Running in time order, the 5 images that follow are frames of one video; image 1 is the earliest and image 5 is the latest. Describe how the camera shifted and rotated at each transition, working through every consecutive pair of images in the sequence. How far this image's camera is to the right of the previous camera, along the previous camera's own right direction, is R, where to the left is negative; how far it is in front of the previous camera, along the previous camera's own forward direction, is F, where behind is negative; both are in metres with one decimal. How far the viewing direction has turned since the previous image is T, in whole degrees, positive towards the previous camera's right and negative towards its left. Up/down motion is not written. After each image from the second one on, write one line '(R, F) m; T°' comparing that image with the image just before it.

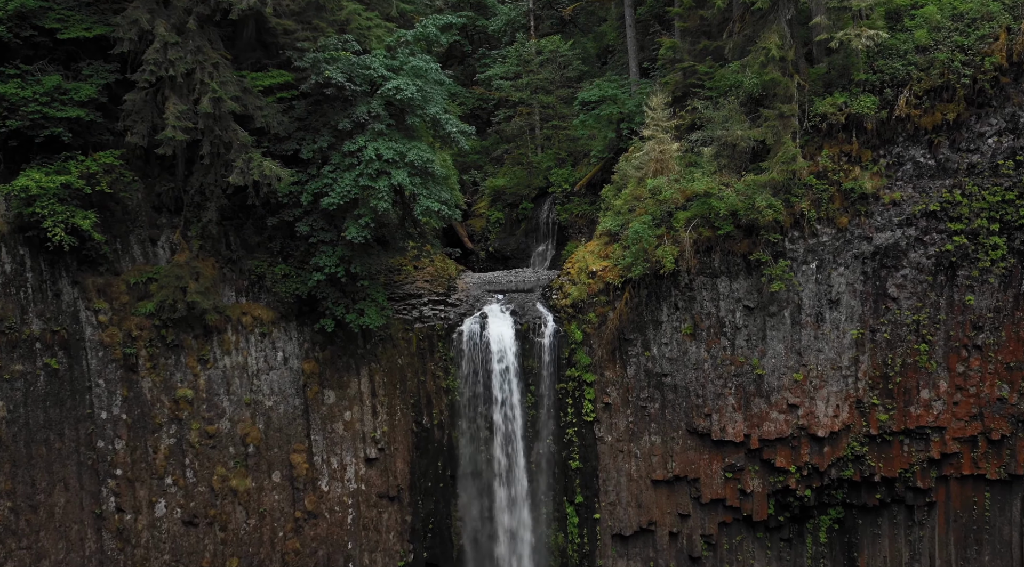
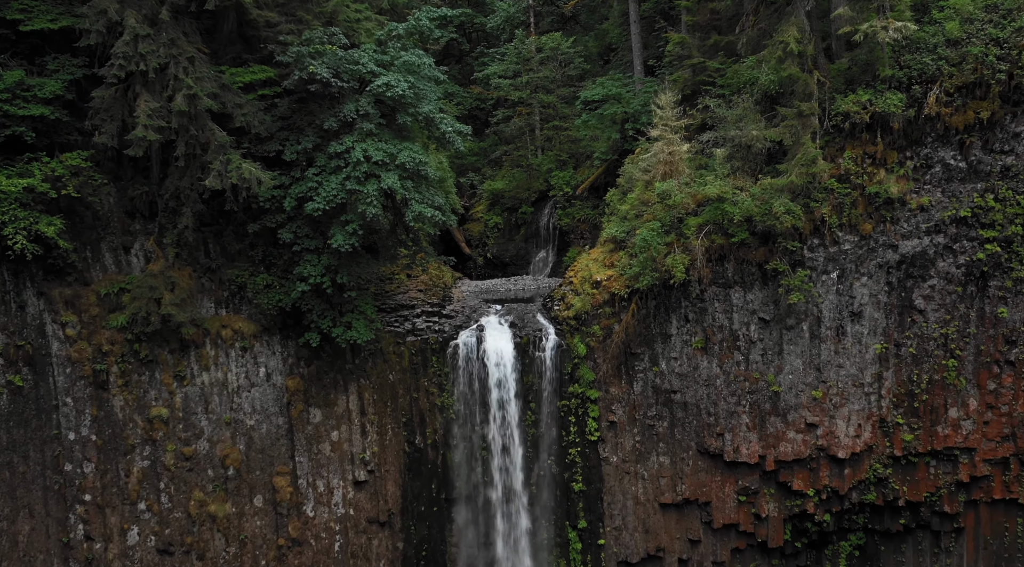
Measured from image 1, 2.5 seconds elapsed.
(0.0, +1.3) m; 0°
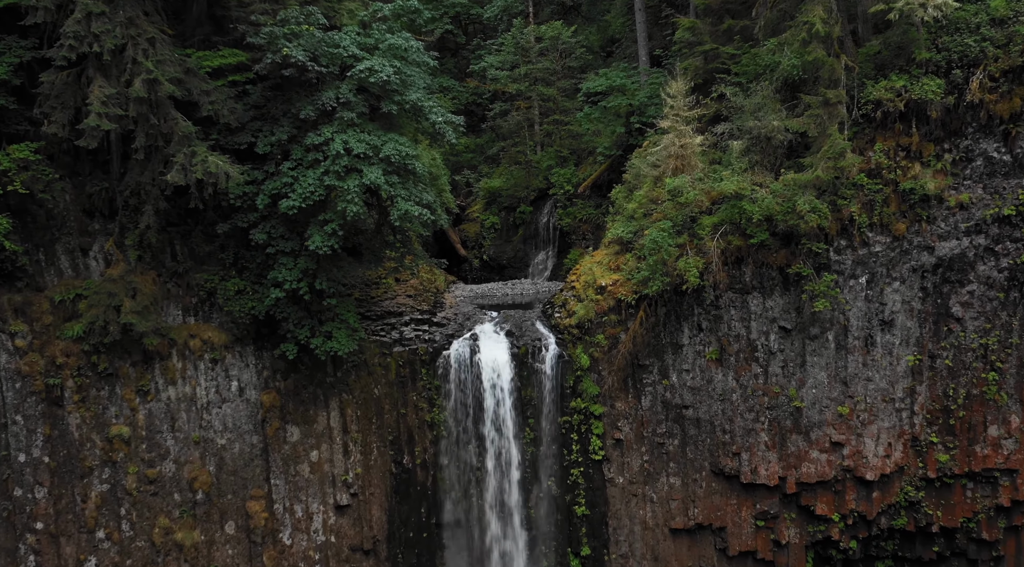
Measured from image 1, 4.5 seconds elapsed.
(+0.1, +1.6) m; 0°
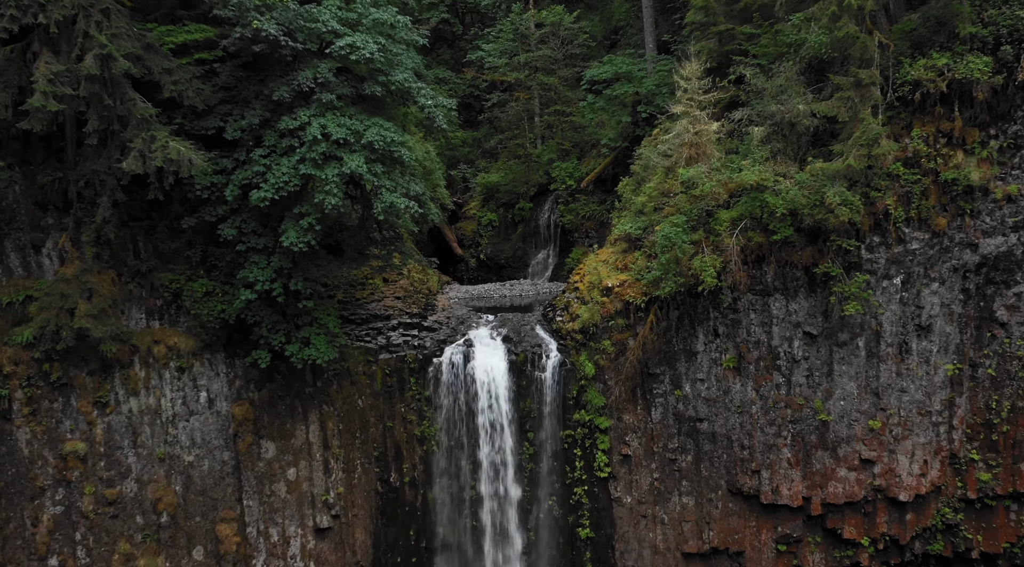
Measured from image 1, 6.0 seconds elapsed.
(+0.1, +1.5) m; 0°
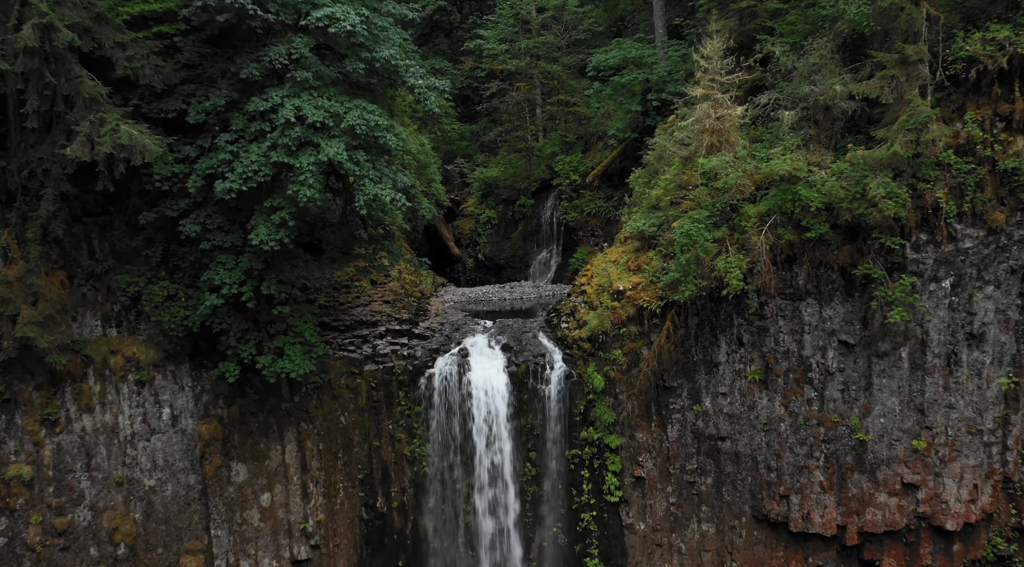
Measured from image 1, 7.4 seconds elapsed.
(0.0, +1.6) m; 0°
